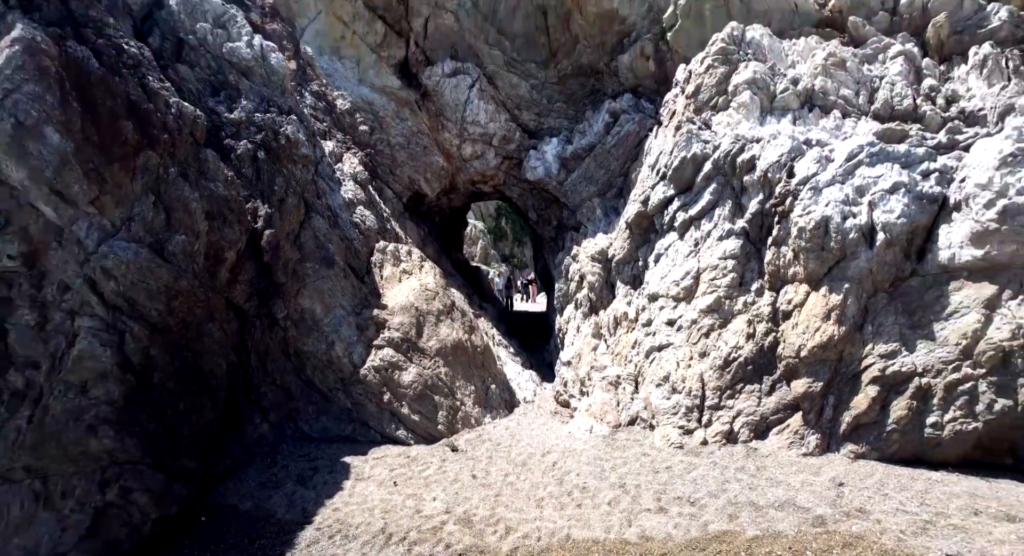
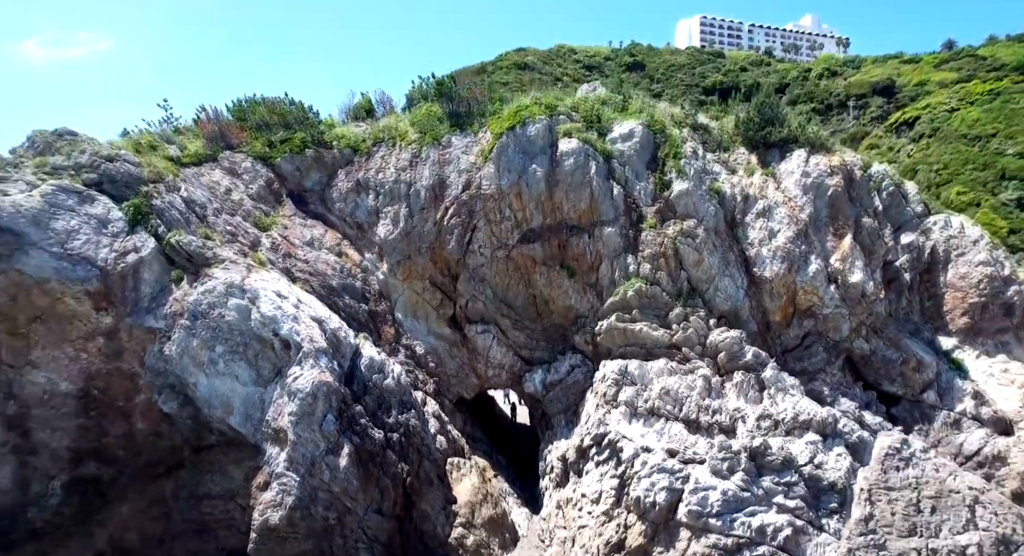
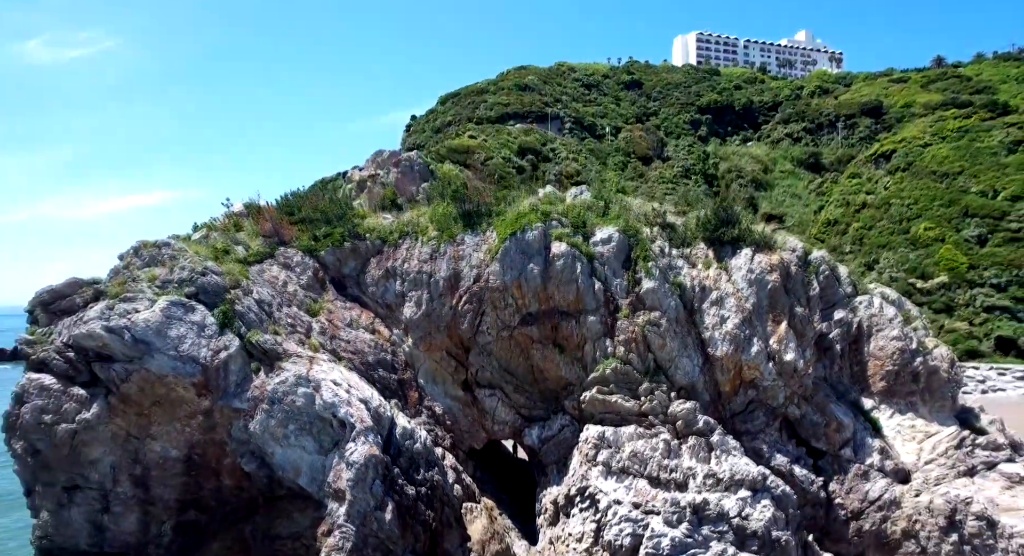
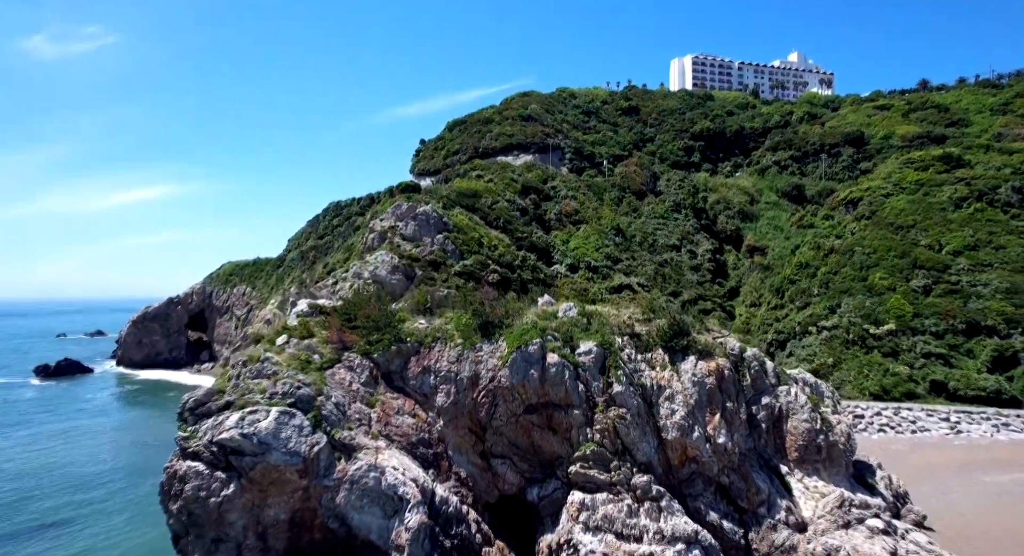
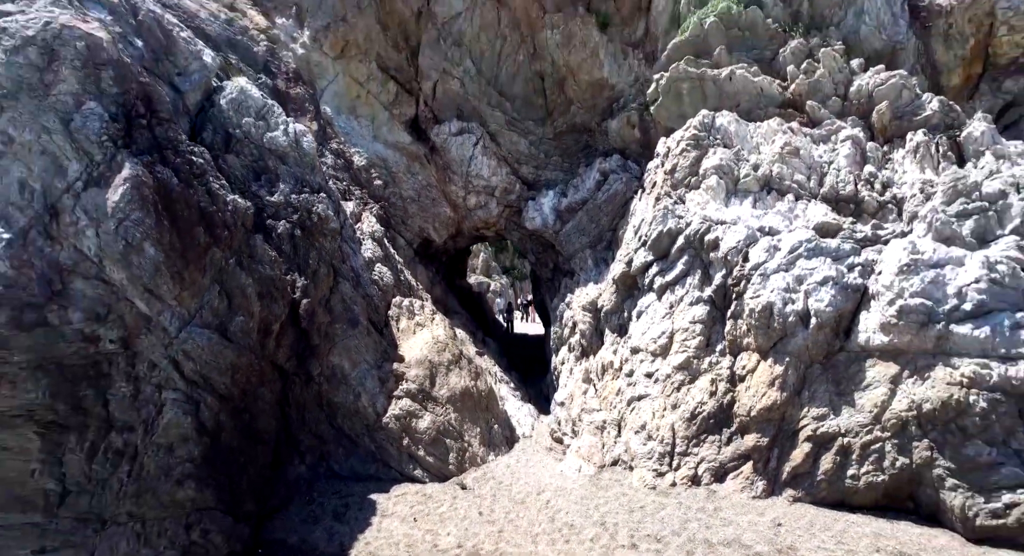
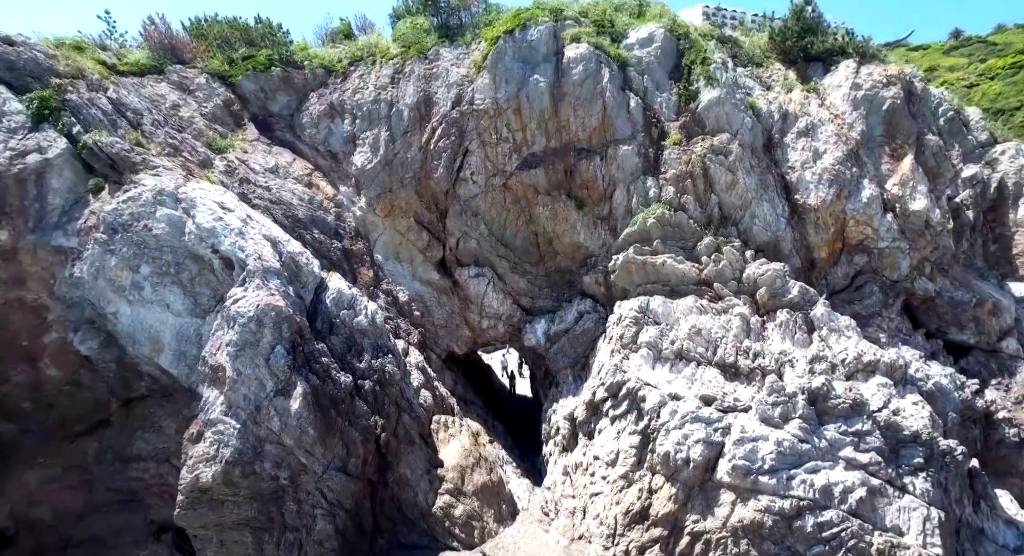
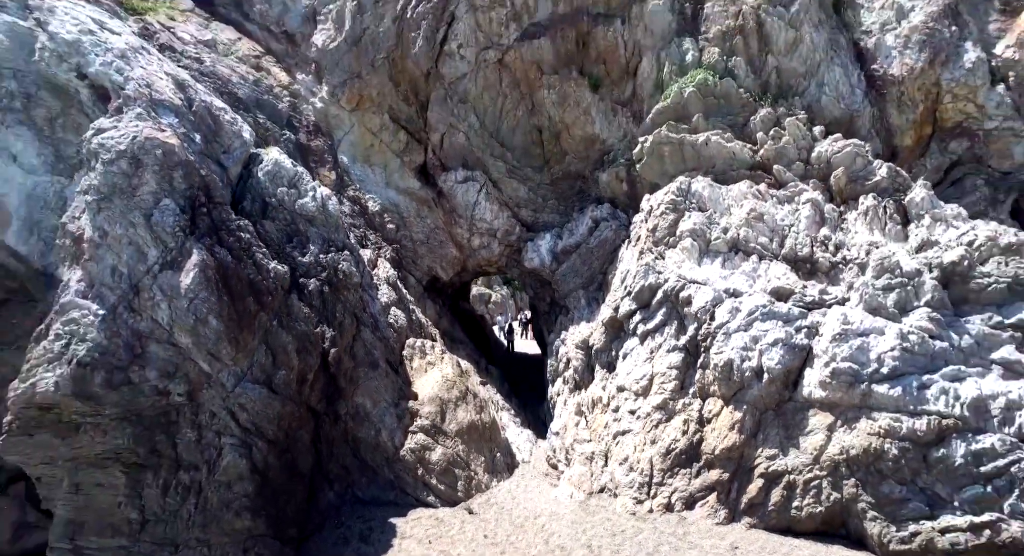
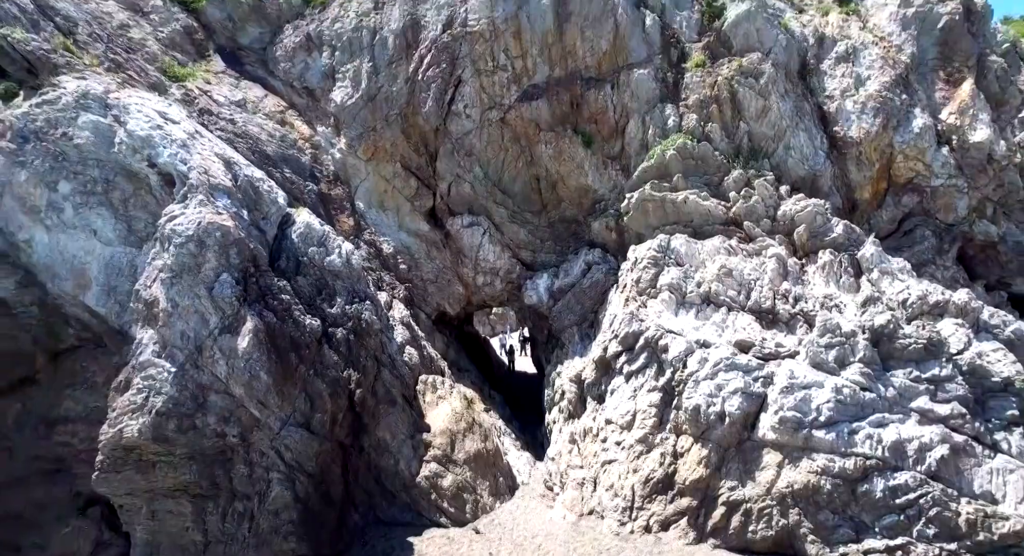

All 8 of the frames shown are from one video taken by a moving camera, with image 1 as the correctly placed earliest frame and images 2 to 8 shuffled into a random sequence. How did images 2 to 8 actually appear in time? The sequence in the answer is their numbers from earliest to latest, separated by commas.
5, 7, 8, 6, 2, 3, 4
